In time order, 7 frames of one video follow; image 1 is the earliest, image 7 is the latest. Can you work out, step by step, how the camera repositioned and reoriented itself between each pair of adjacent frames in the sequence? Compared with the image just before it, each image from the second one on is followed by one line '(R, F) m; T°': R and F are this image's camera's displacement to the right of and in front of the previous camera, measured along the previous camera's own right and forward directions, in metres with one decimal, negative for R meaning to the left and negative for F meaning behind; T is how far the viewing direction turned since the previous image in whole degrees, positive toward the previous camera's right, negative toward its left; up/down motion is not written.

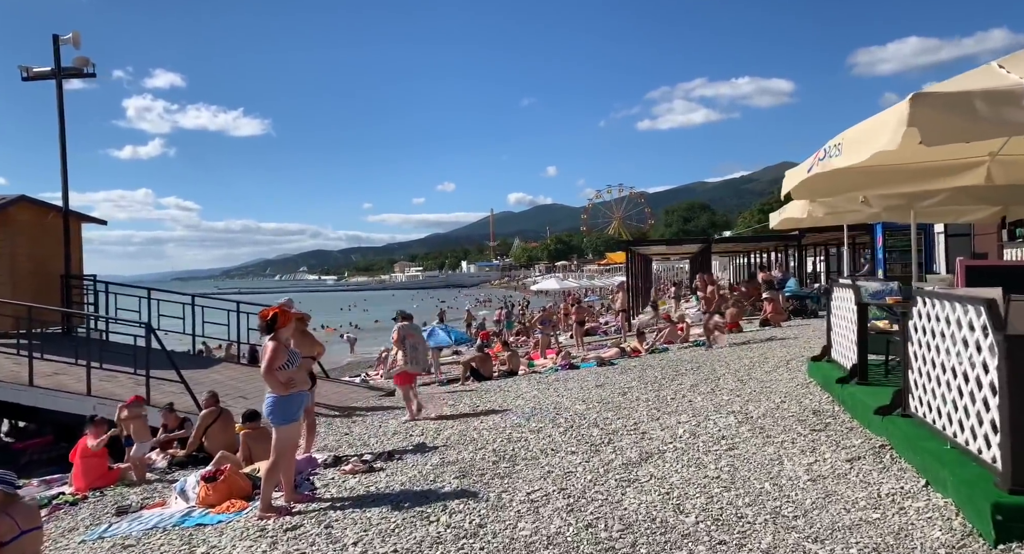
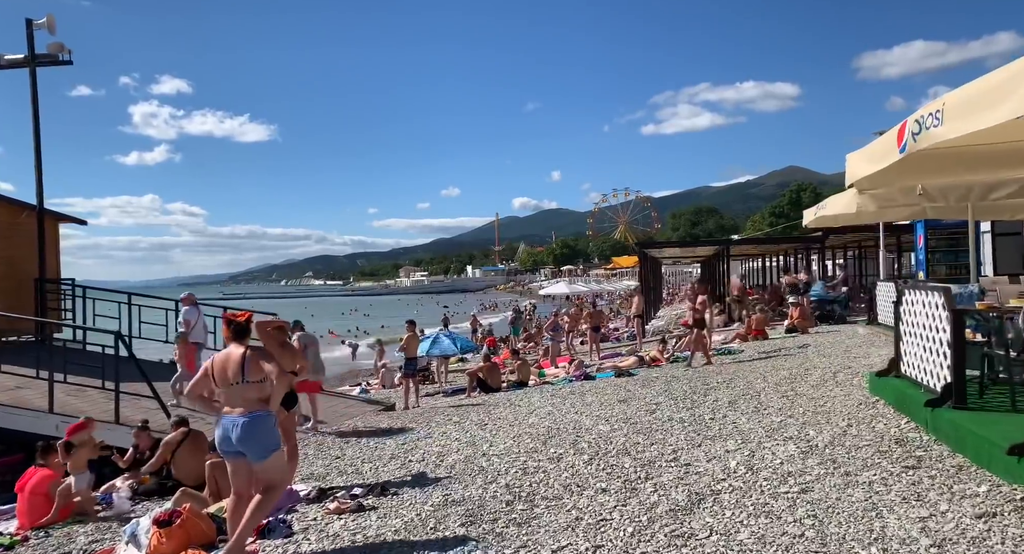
(-0.1, +1.1) m; 0°
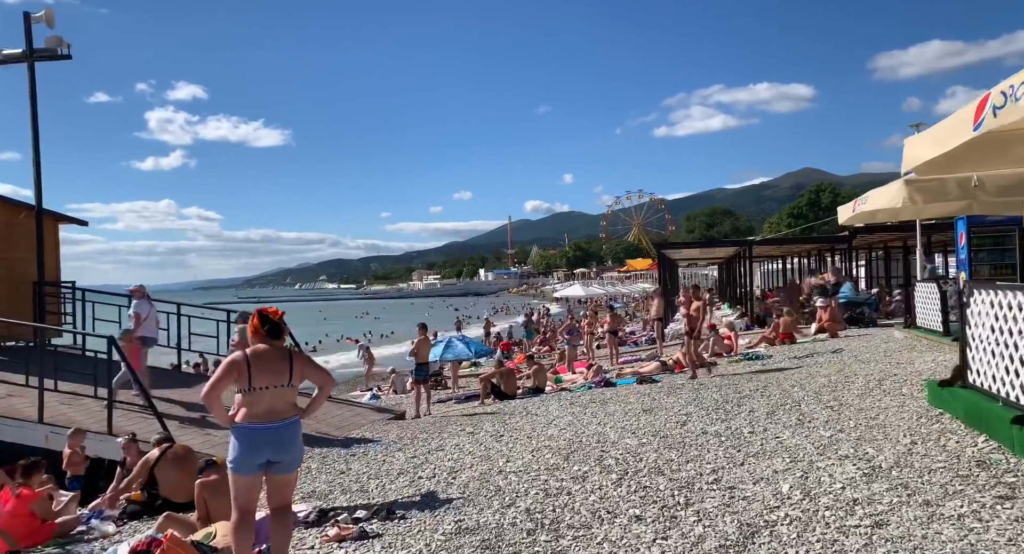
(-0.1, +0.6) m; -1°
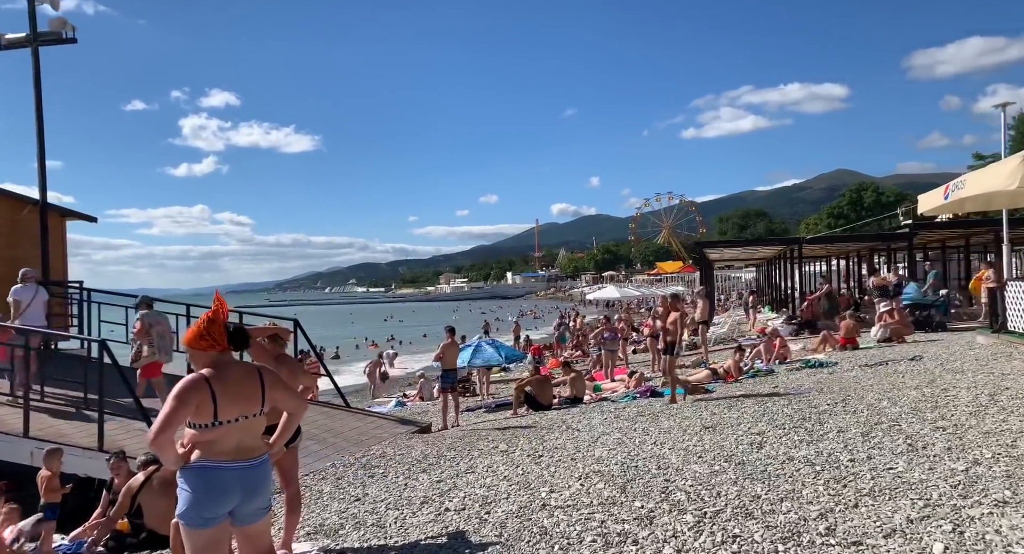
(-0.1, +1.1) m; -2°
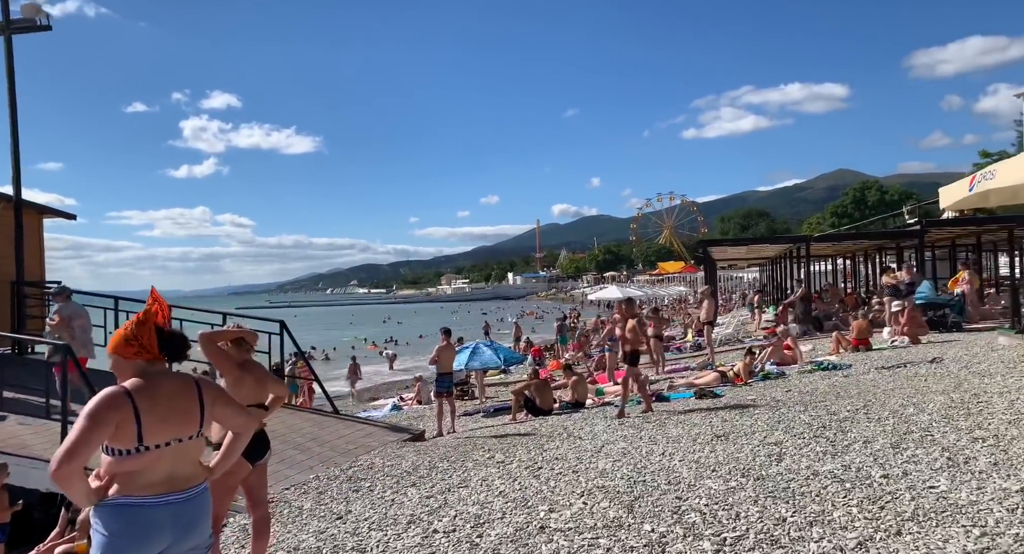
(0.0, +0.5) m; 0°
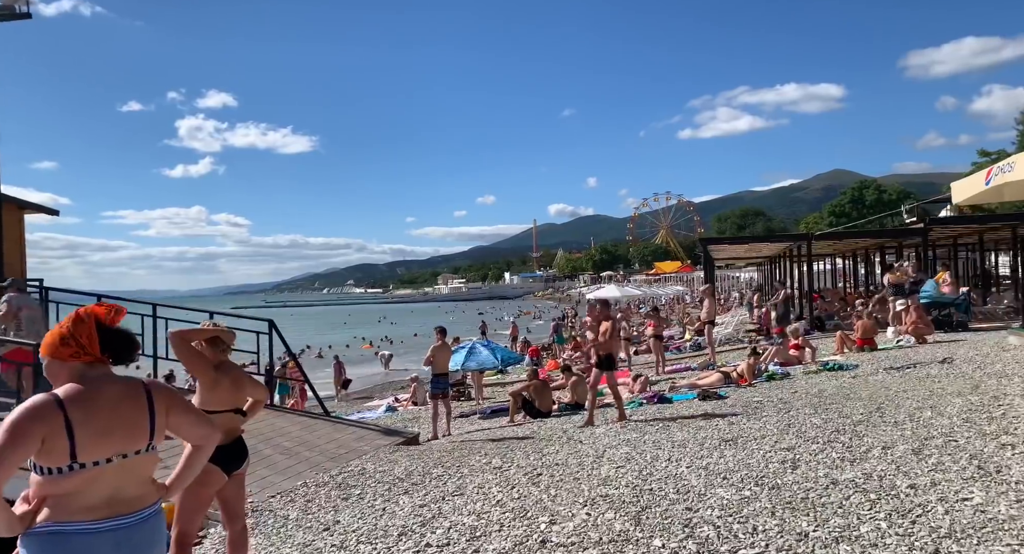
(0.0, +0.3) m; 0°
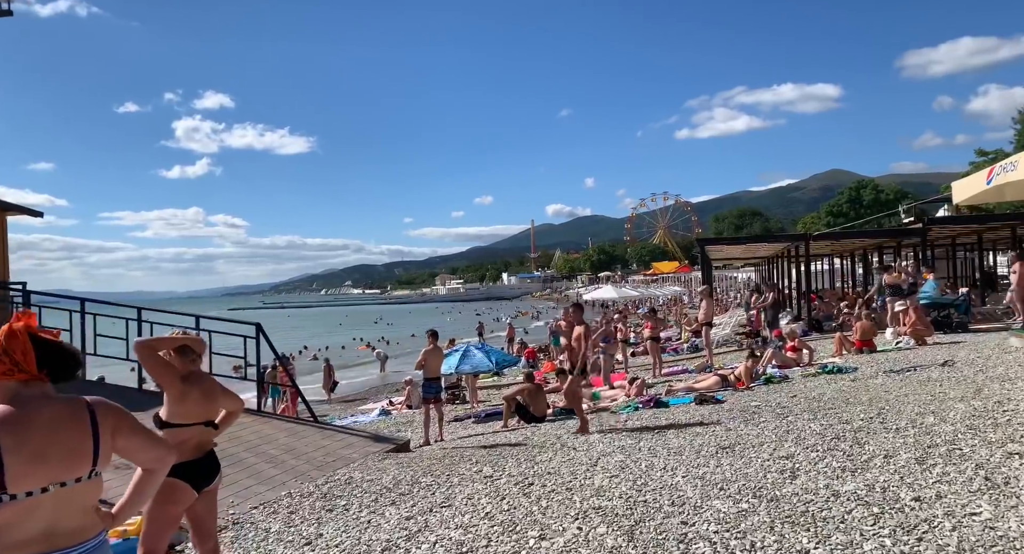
(+0.1, +0.2) m; 0°
